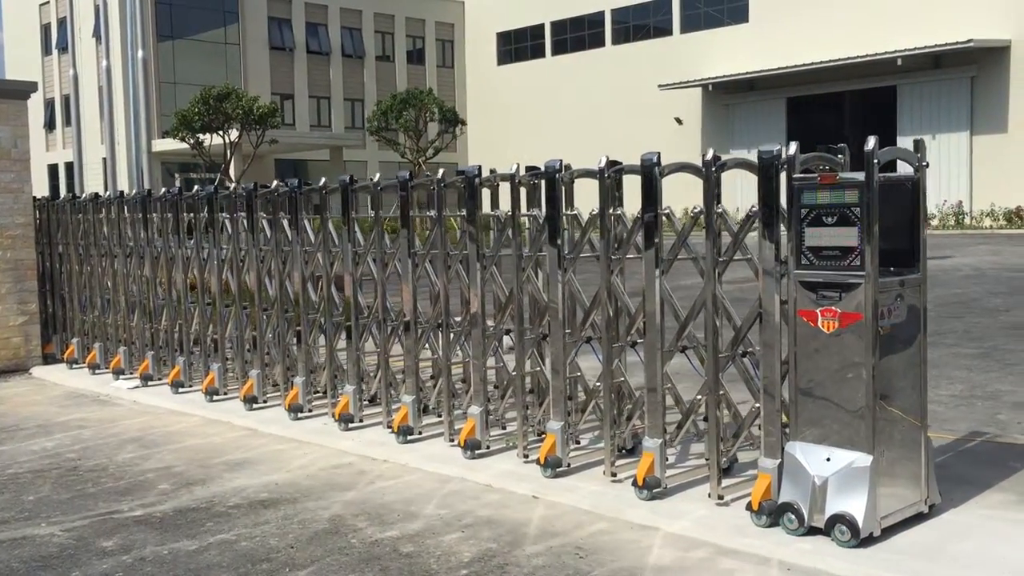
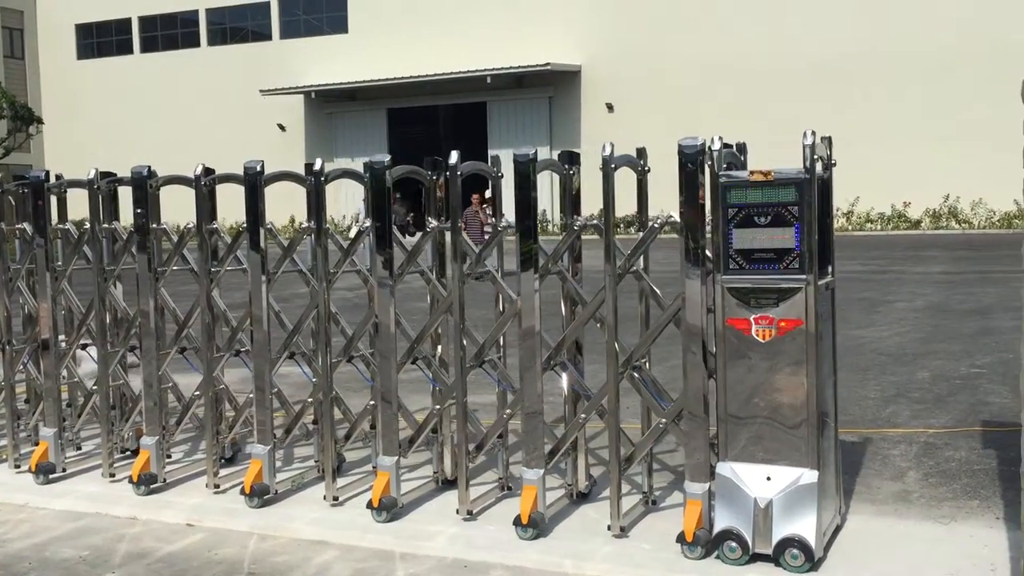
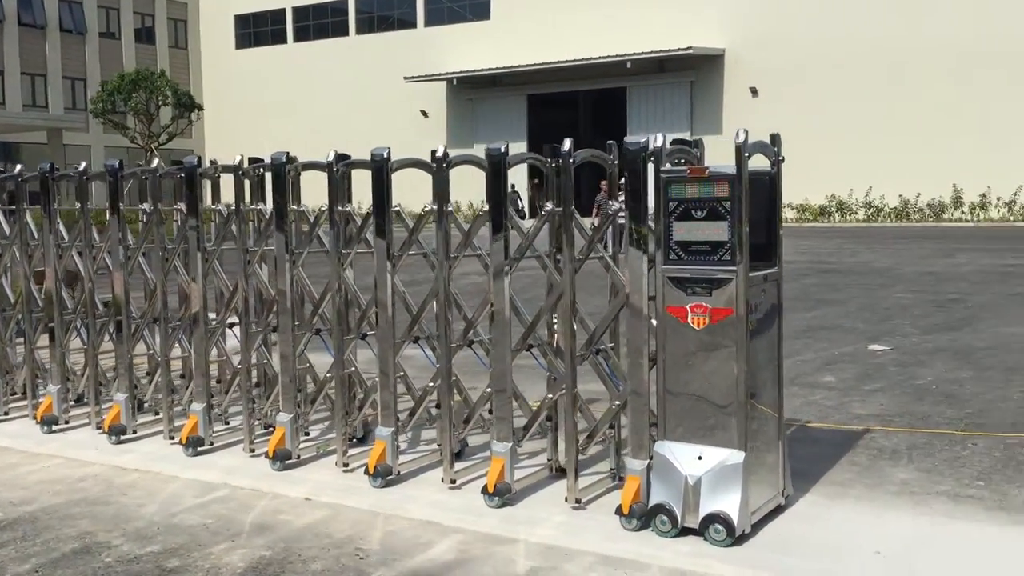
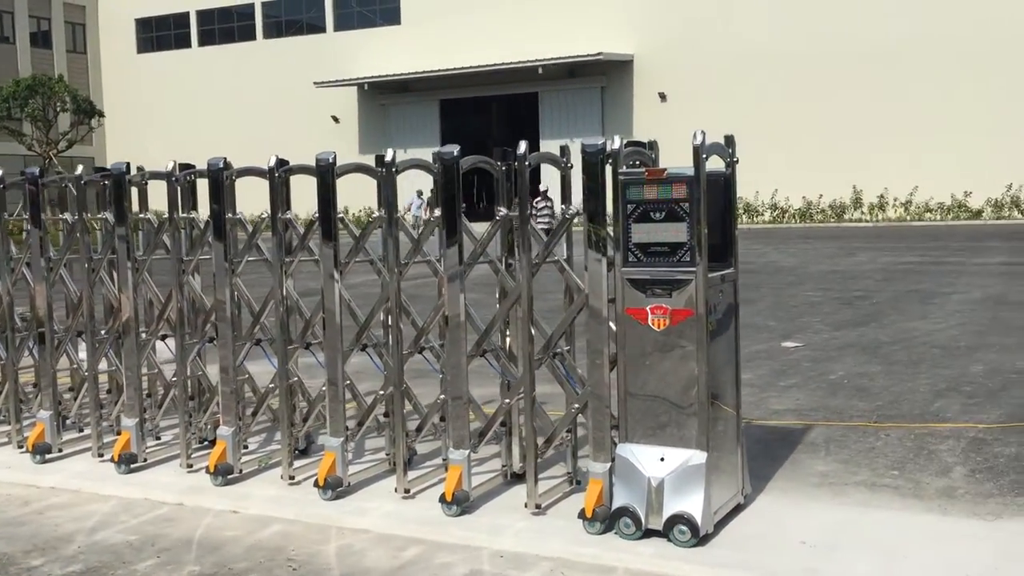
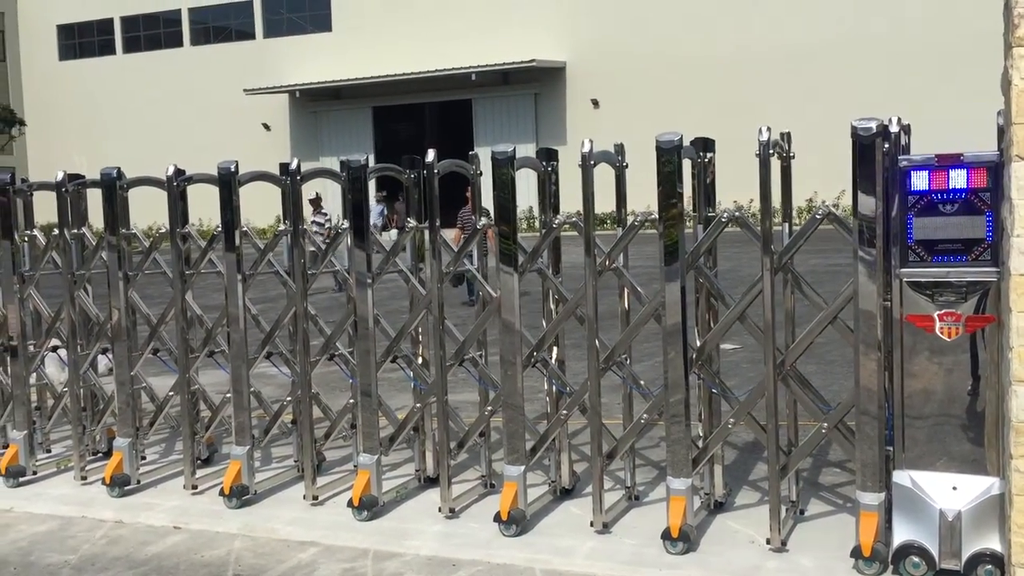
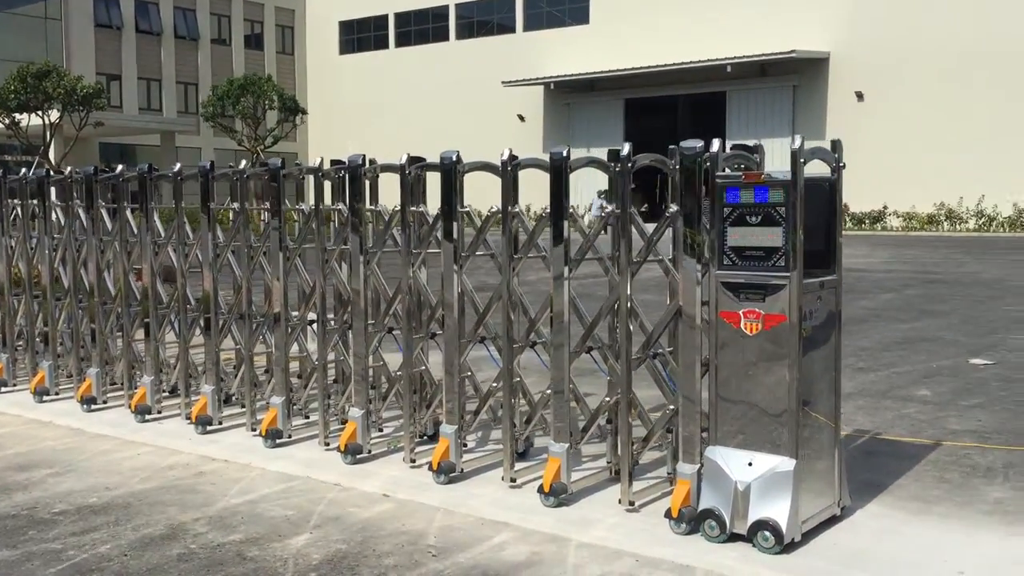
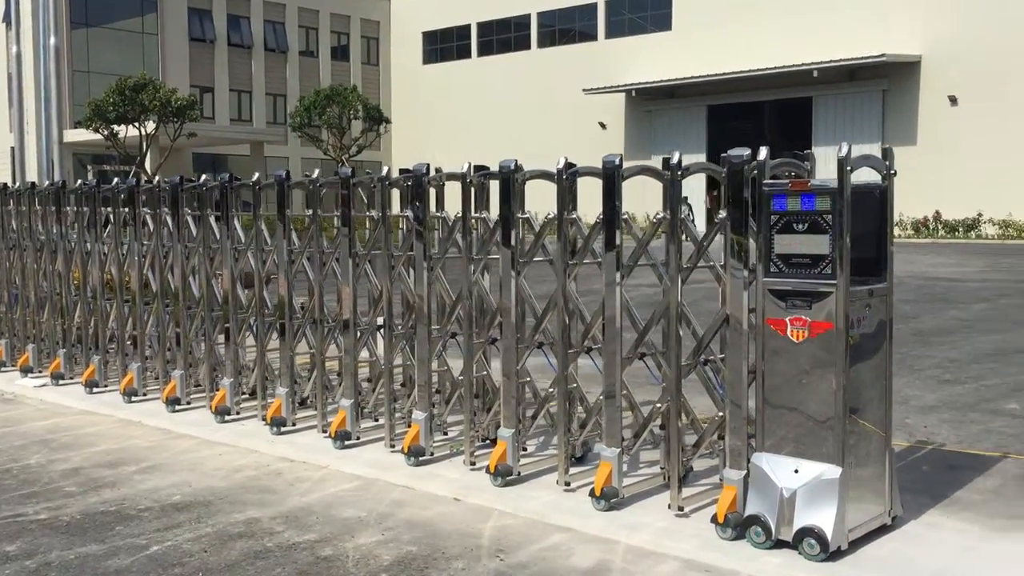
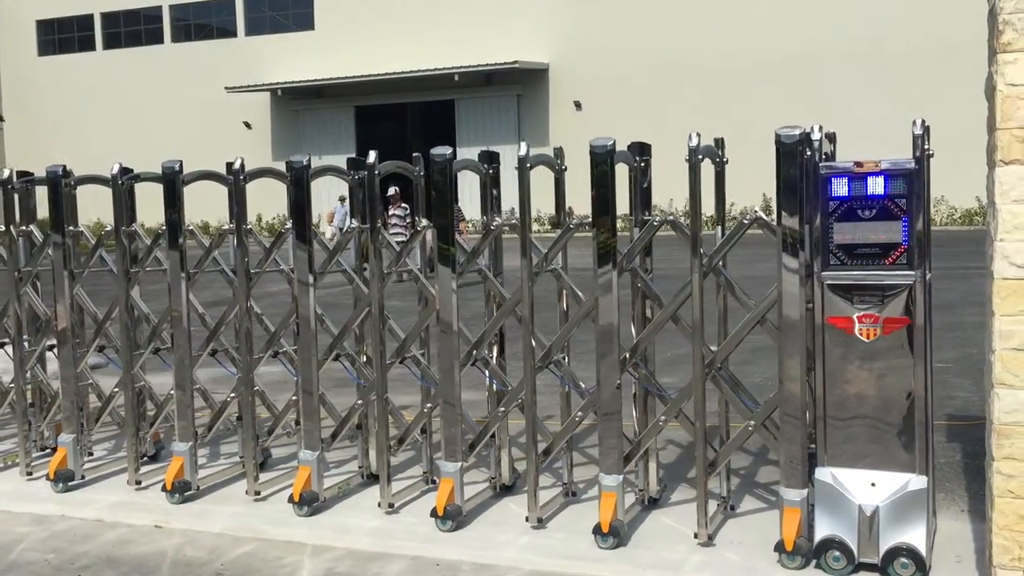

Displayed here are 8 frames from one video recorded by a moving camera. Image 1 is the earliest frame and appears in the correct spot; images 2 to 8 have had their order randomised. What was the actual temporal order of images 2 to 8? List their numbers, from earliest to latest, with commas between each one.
7, 6, 3, 4, 2, 8, 5
